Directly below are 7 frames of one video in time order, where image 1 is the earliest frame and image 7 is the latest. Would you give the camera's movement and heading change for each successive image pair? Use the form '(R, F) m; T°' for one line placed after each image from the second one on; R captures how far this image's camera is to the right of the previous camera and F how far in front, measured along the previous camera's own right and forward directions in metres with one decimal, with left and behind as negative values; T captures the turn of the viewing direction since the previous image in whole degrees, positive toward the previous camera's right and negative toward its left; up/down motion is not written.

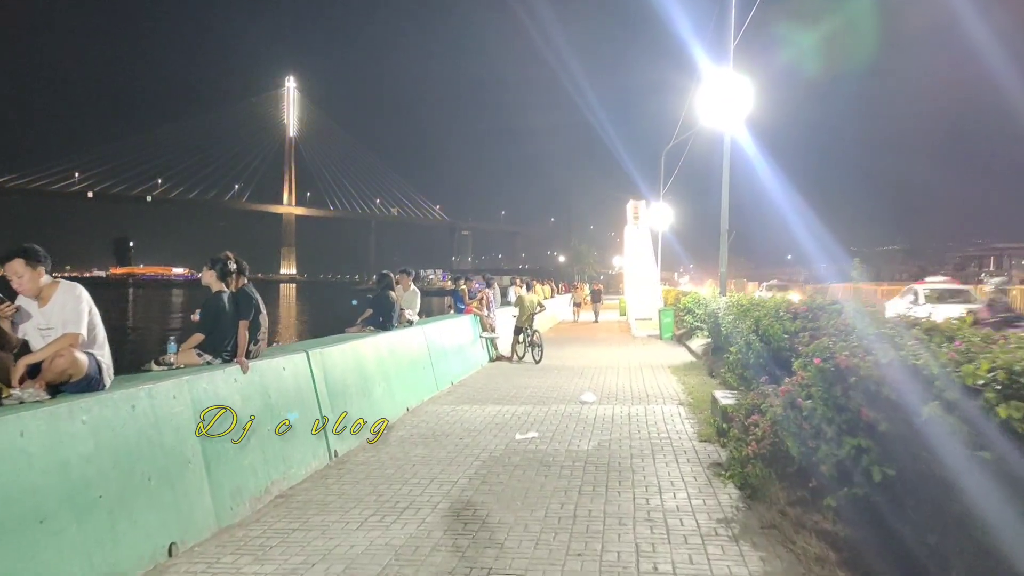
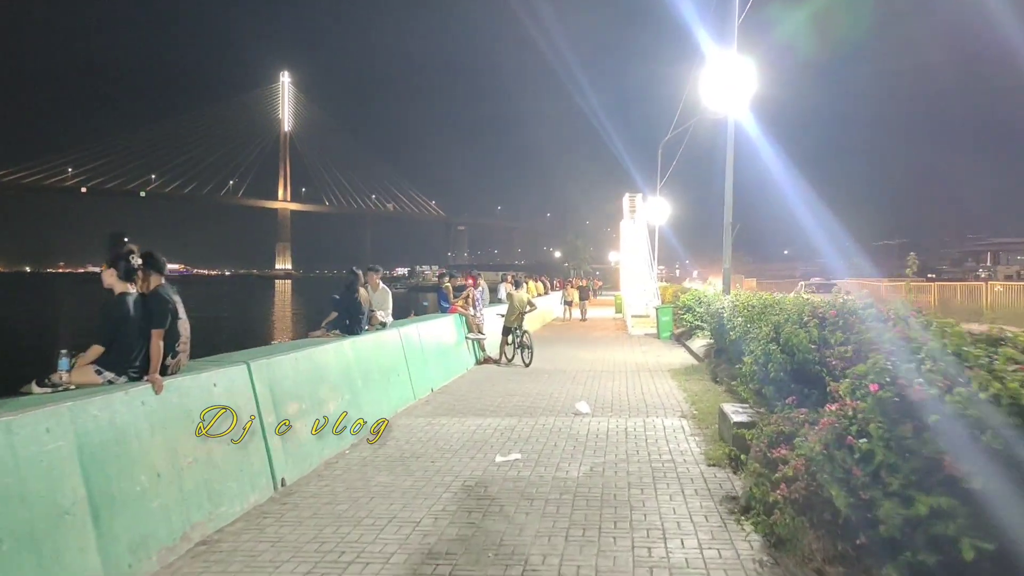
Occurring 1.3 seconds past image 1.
(+0.1, +1.1) m; 0°
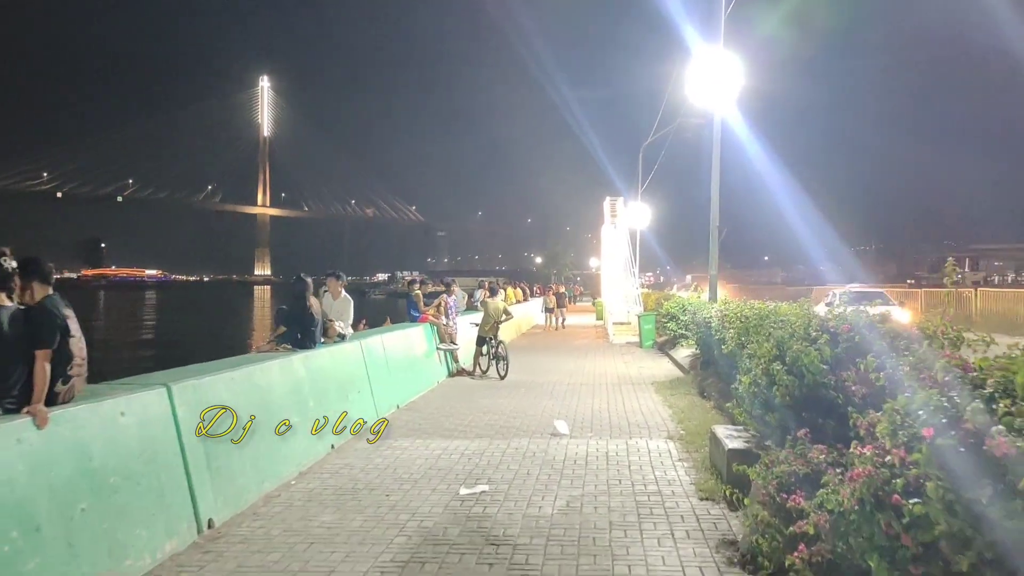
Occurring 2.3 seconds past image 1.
(+0.1, +0.8) m; +1°
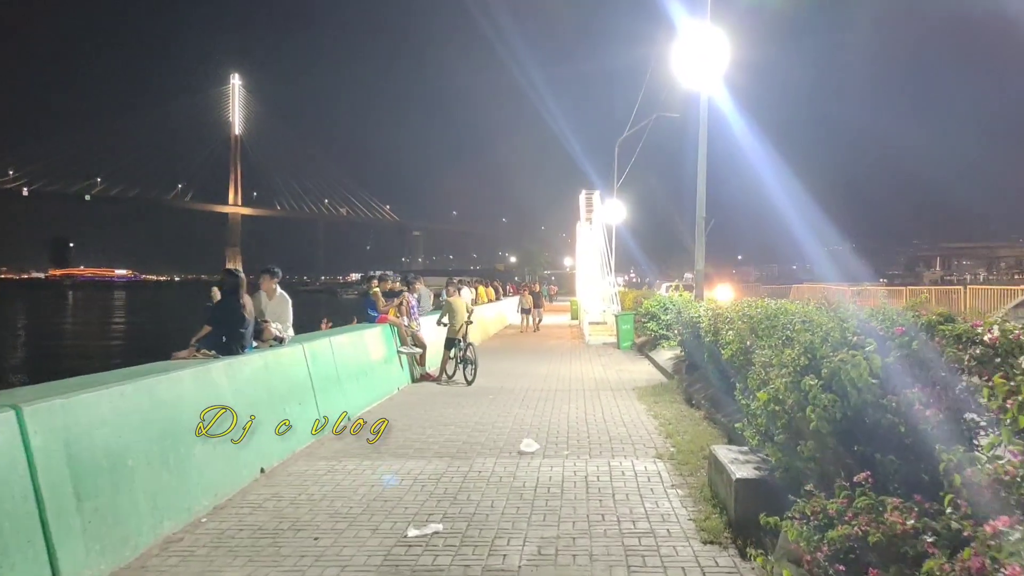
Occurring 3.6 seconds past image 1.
(+0.1, +1.2) m; +2°
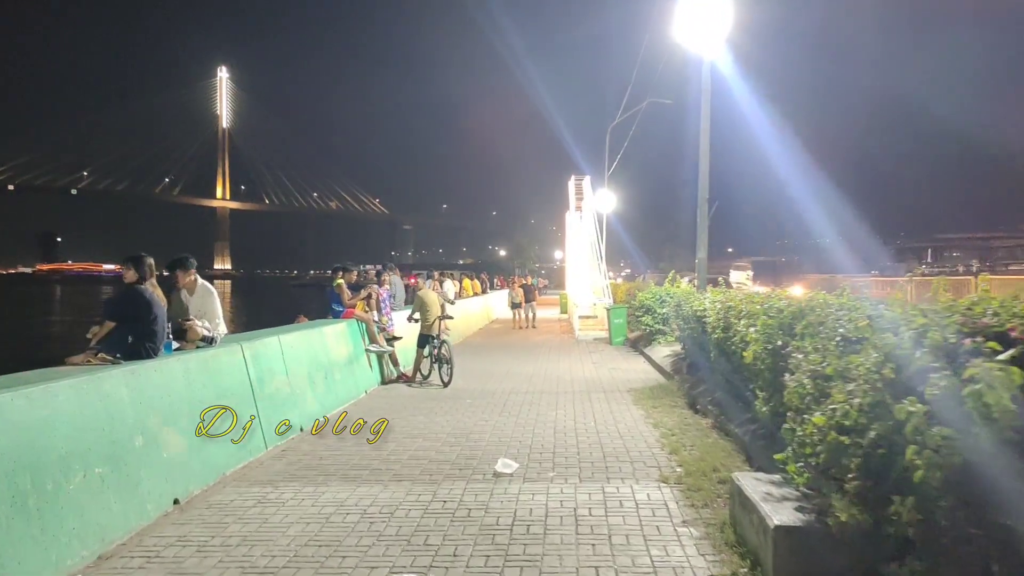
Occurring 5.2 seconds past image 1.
(+0.1, +1.2) m; +1°
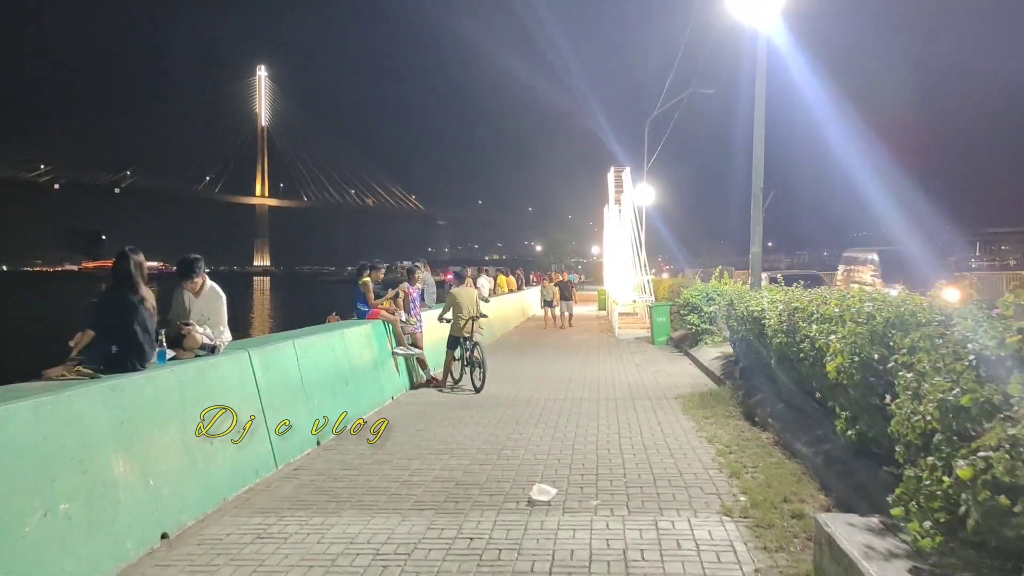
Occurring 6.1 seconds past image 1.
(0.0, +0.8) m; -2°
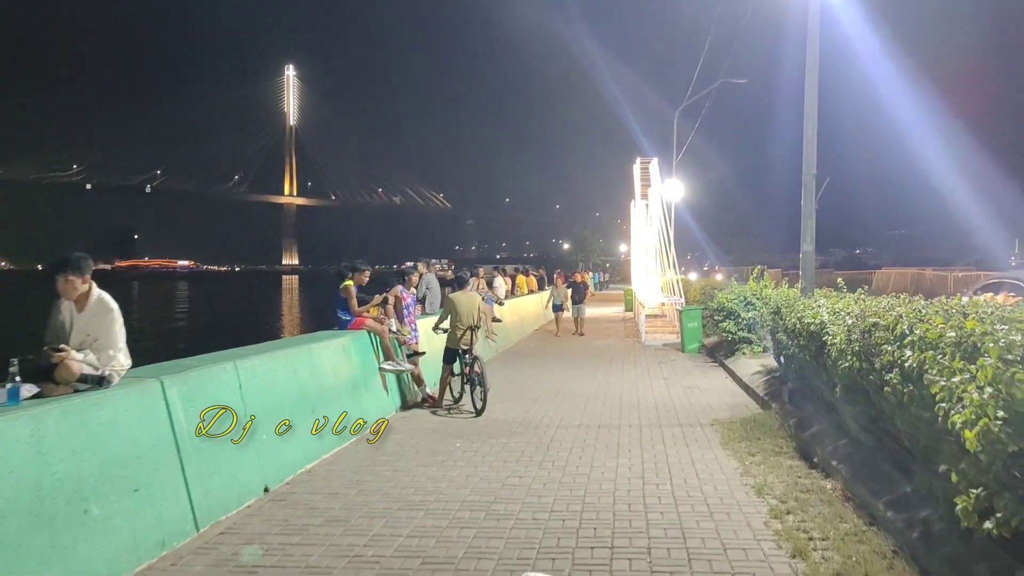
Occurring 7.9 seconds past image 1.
(+0.2, +1.5) m; -2°
